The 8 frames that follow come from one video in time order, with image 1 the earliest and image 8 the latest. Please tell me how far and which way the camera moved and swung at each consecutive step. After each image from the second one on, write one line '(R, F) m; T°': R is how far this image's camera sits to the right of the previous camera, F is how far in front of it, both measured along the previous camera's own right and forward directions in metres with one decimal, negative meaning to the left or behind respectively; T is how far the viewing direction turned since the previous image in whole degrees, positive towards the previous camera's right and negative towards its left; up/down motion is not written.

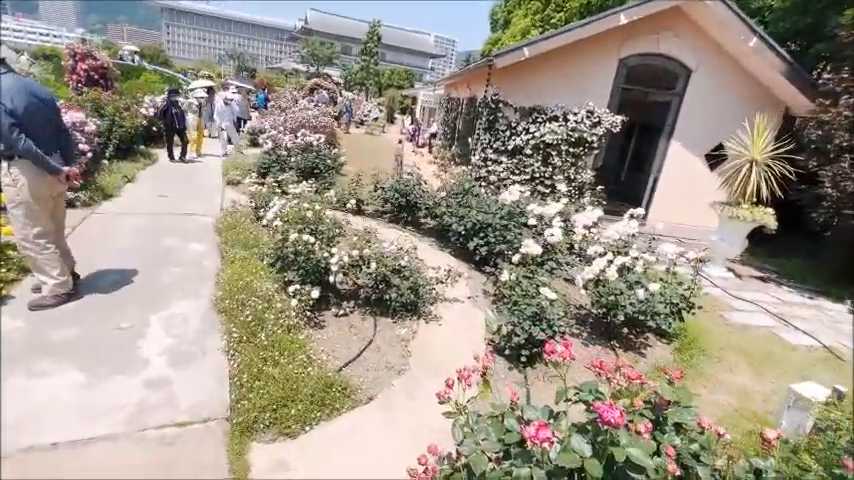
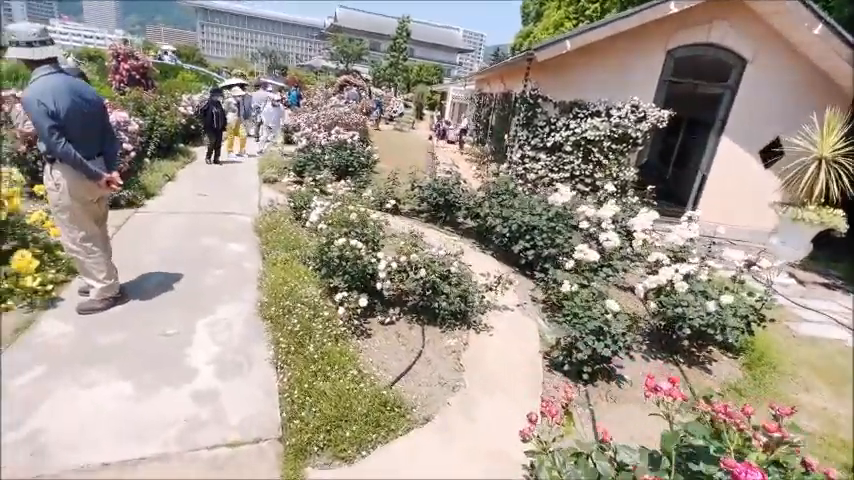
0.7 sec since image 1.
(-0.3, +0.2) m; -3°
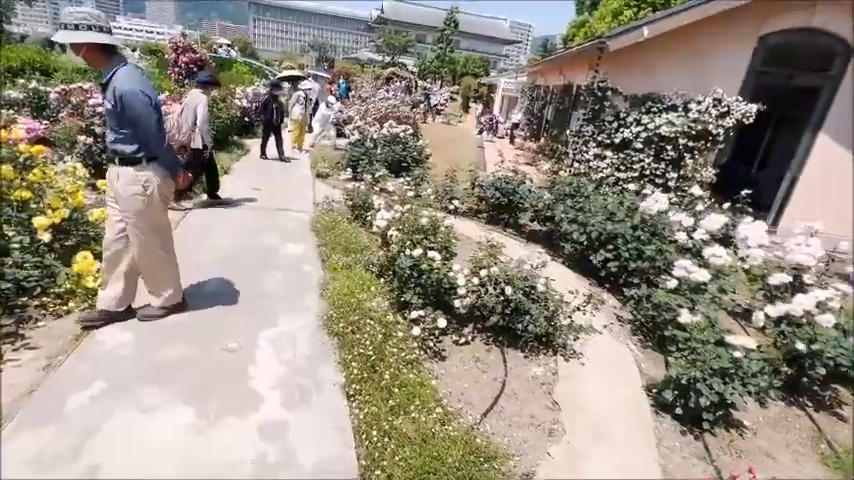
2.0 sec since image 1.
(-0.4, +0.5) m; -5°
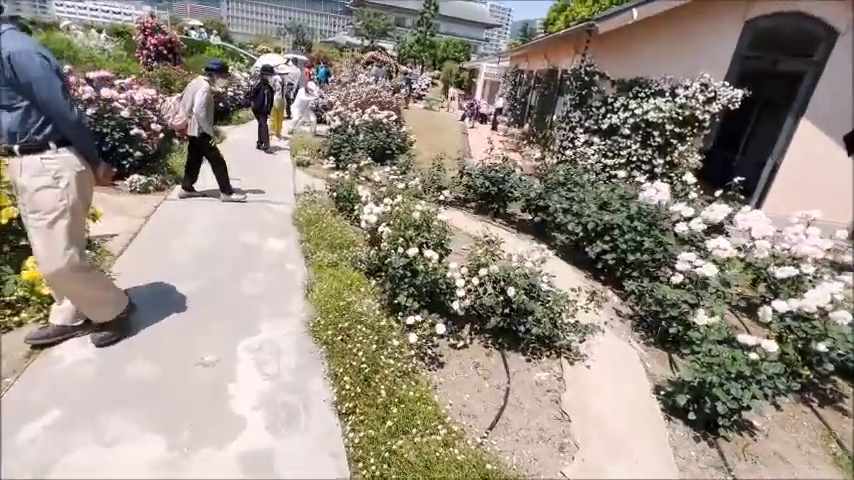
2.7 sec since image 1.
(-0.1, +0.3) m; +2°
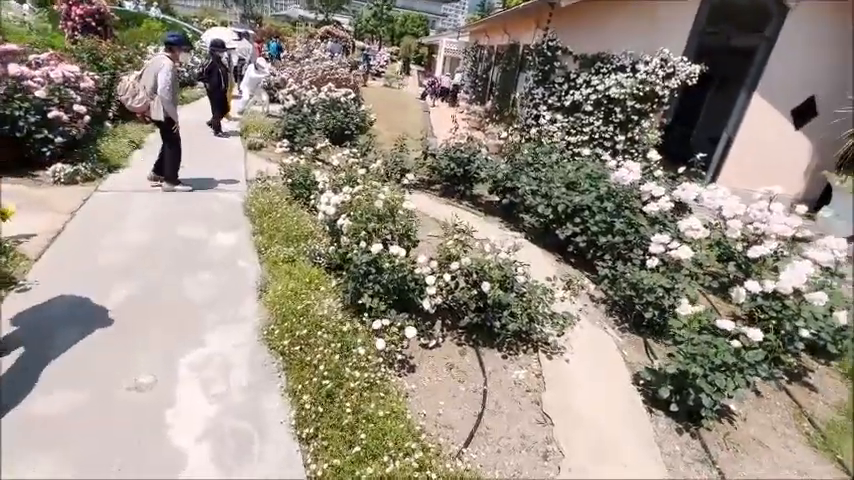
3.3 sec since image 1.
(0.0, +0.3) m; +5°
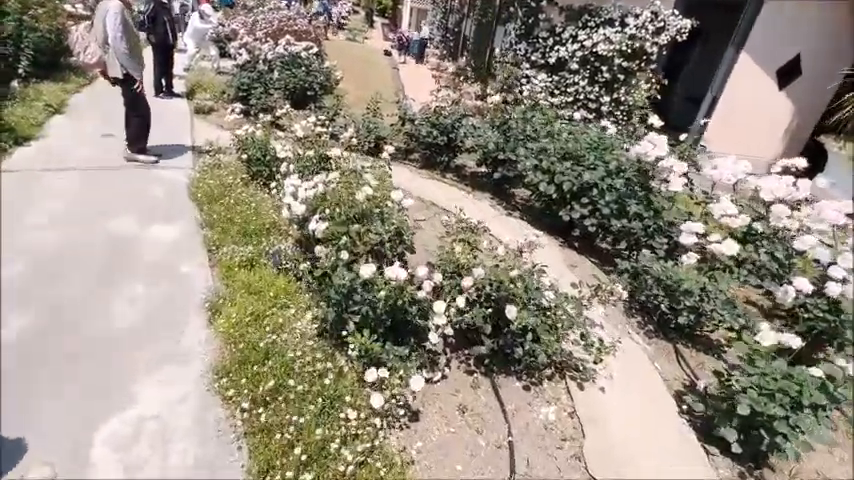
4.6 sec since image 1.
(-0.2, +0.8) m; +4°
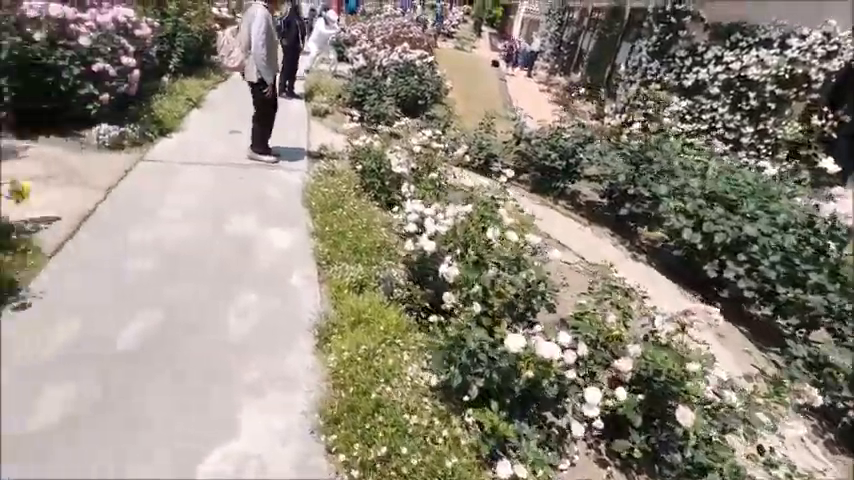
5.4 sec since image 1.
(-0.4, +0.3) m; -10°
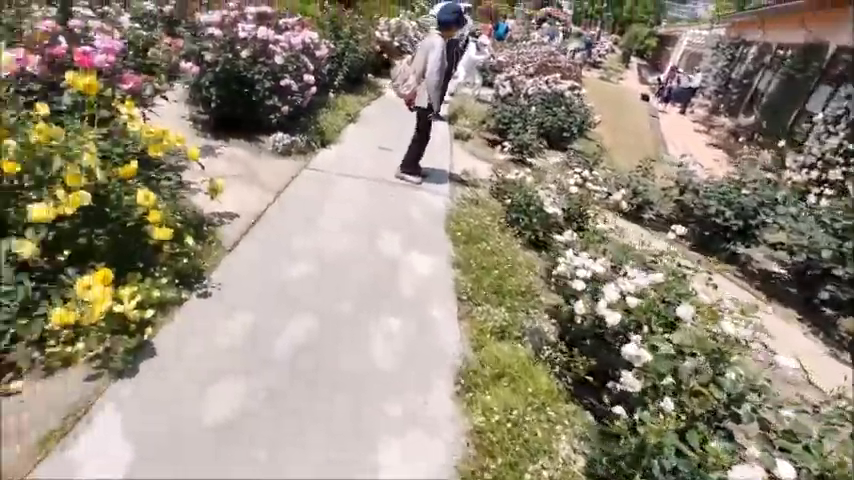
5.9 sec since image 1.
(-0.4, +0.1) m; -14°
